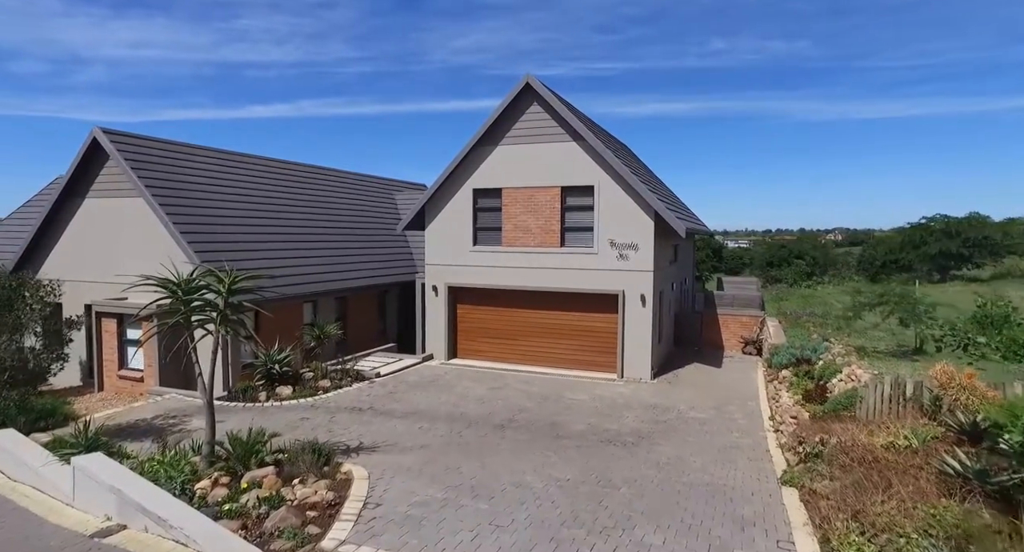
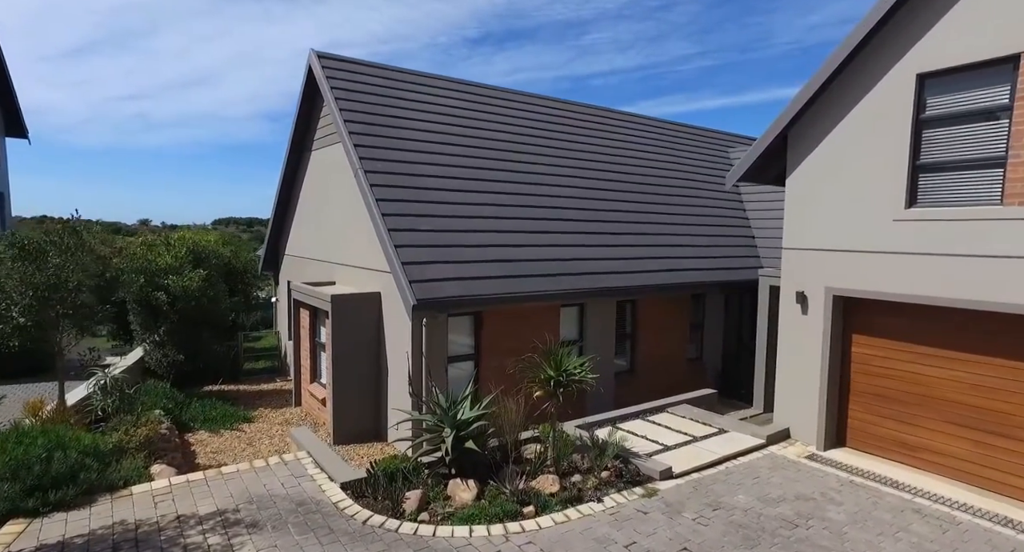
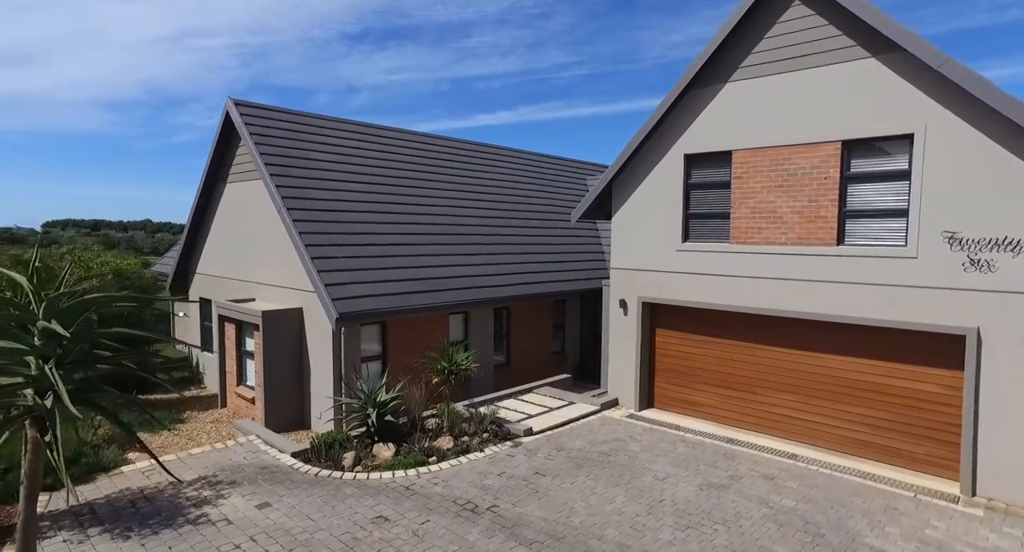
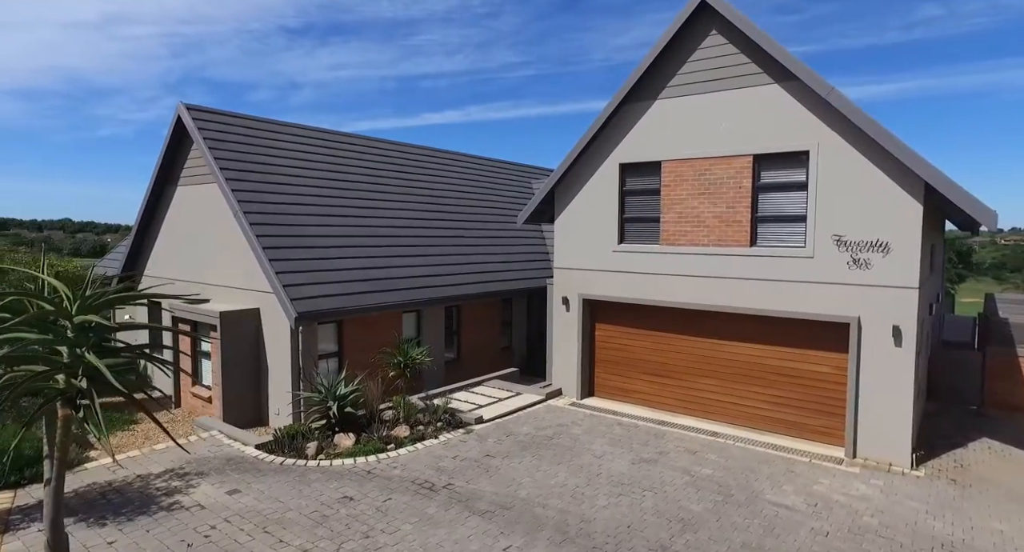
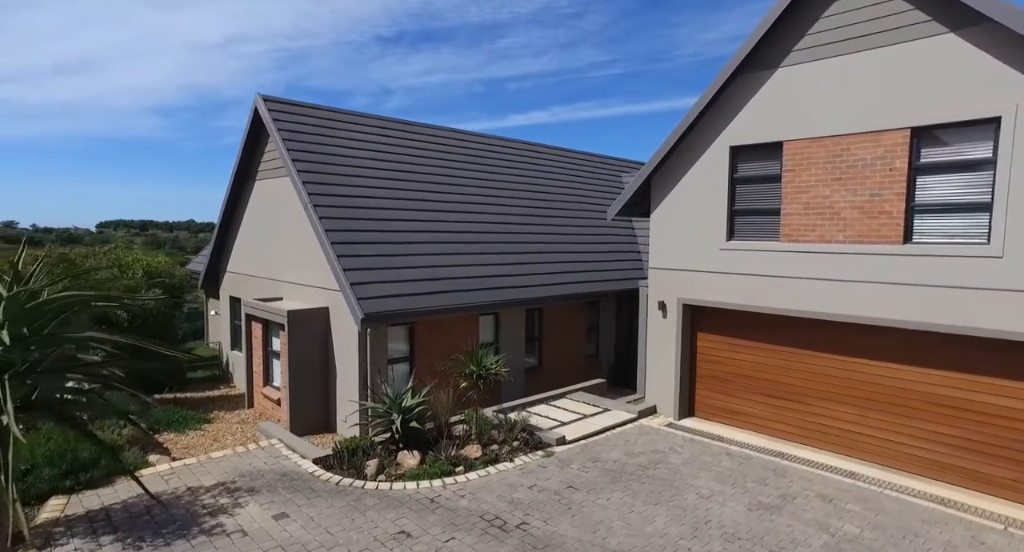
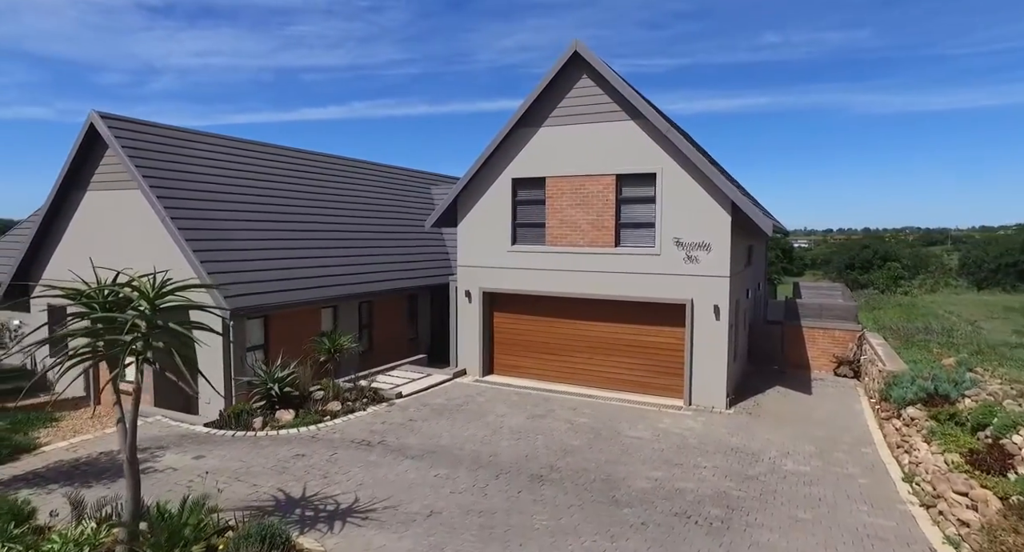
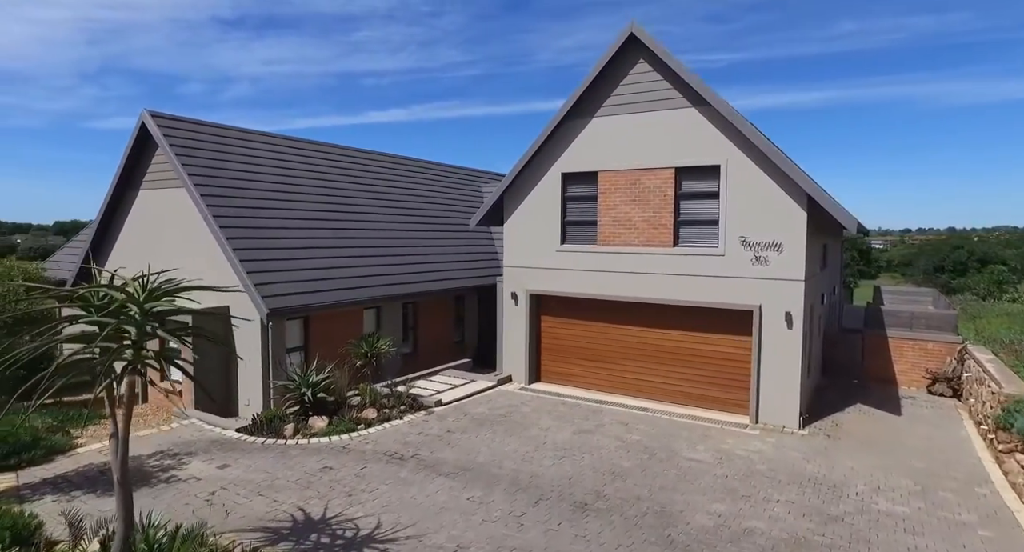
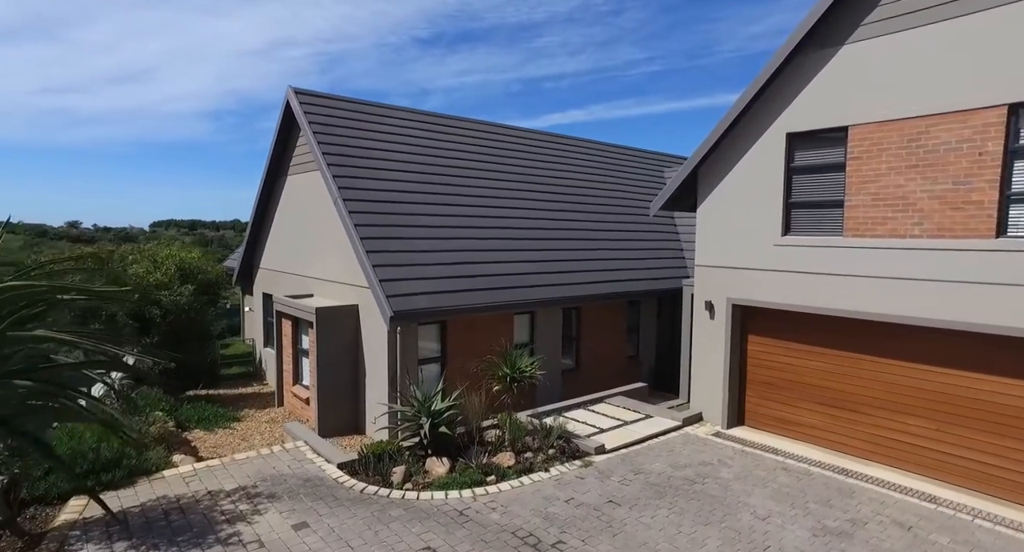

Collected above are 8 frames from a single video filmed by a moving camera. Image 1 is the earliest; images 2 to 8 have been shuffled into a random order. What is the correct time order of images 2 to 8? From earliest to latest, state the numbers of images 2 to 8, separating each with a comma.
6, 7, 4, 3, 5, 8, 2
